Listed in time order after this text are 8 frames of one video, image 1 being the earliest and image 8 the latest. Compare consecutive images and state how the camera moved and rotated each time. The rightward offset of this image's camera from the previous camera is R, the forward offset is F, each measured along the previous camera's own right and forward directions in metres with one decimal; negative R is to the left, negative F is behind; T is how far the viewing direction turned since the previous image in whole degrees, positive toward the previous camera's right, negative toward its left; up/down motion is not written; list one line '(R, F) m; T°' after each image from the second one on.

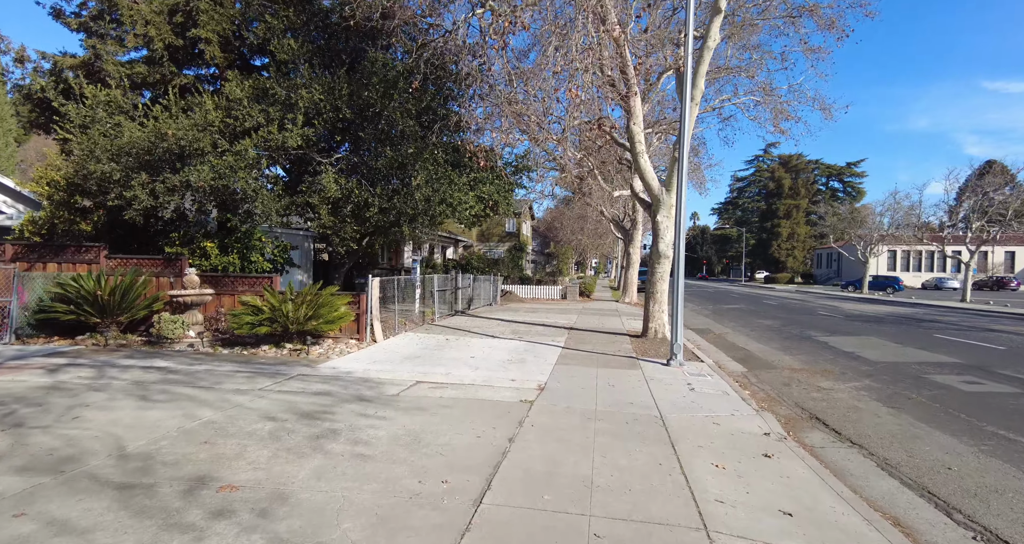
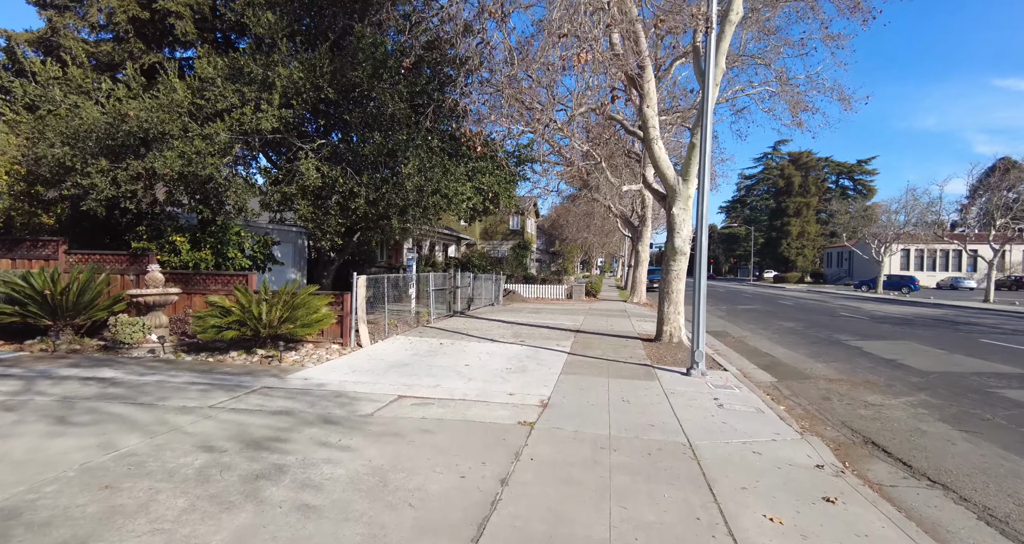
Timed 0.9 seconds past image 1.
(+0.1, +1.1) m; -1°
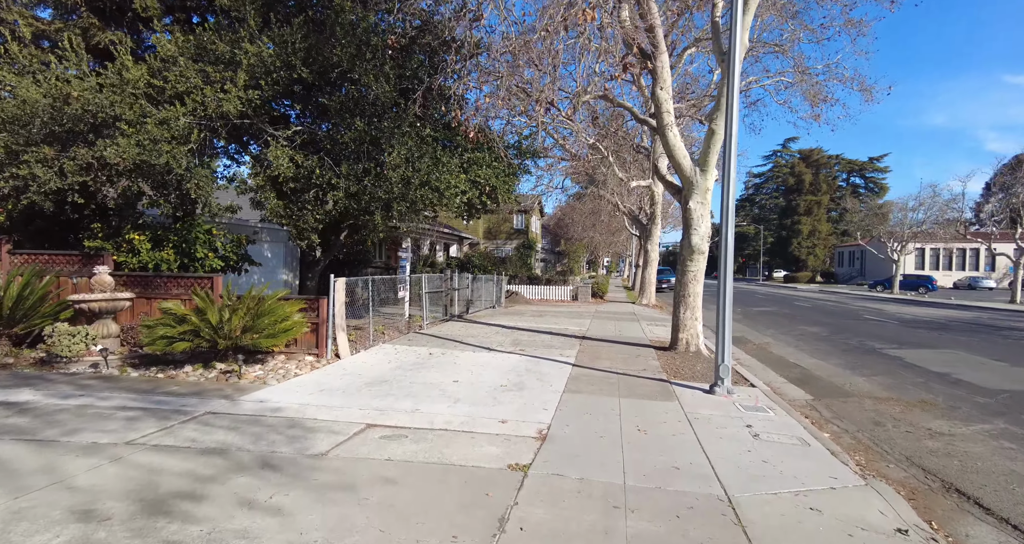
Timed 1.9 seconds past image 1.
(+0.2, +1.1) m; -1°
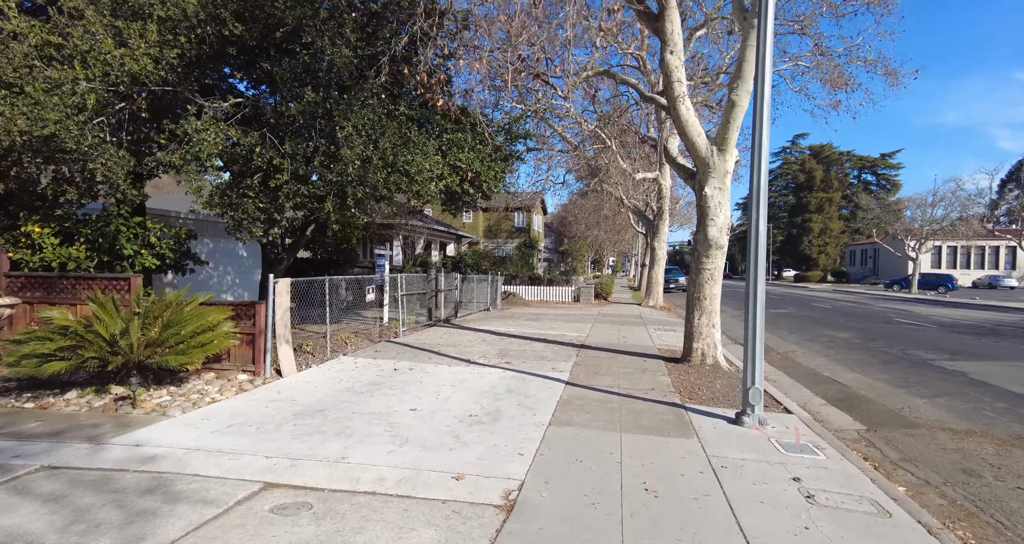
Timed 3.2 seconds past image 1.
(+0.4, +1.6) m; -1°
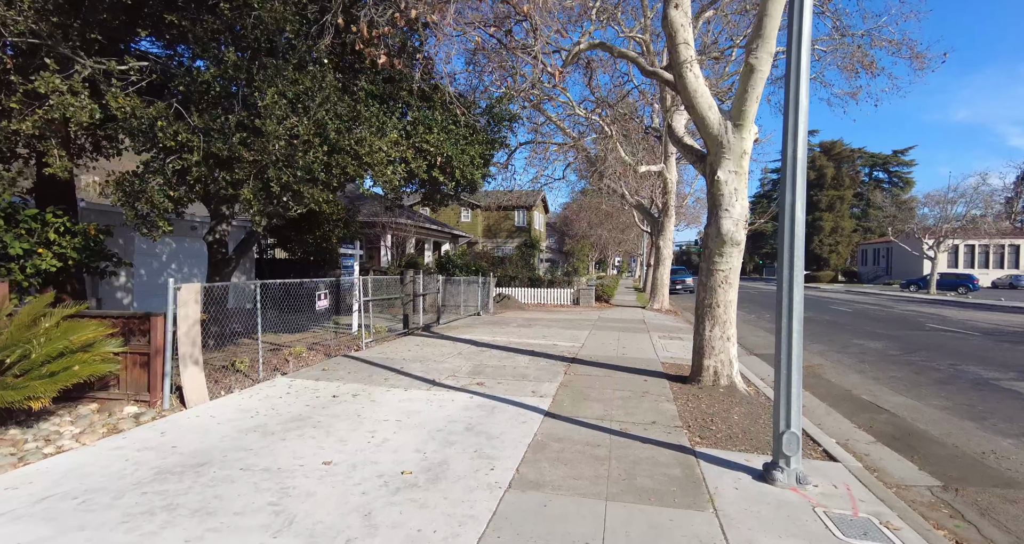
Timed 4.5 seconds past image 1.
(+0.5, +1.5) m; -1°
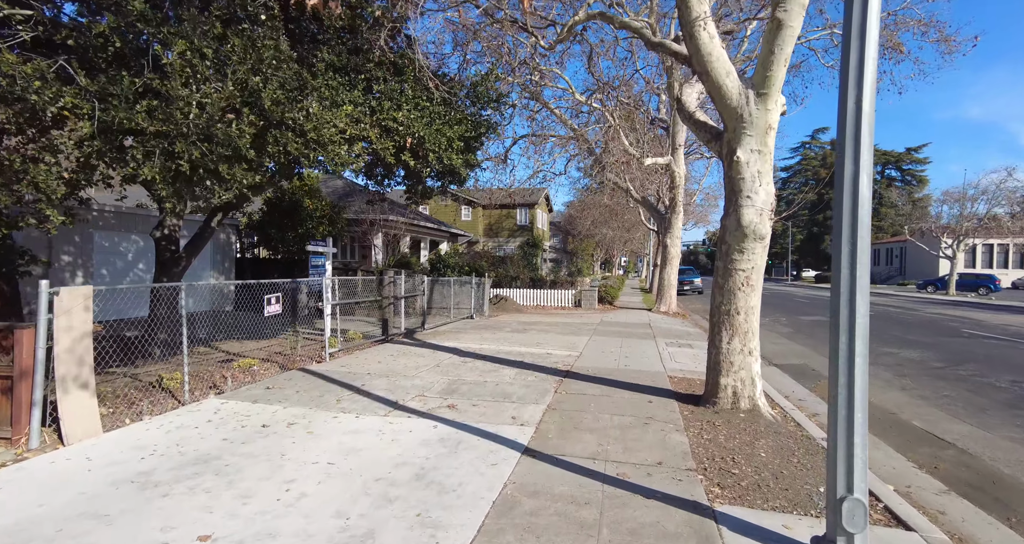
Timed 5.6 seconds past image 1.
(+0.4, +1.2) m; -1°
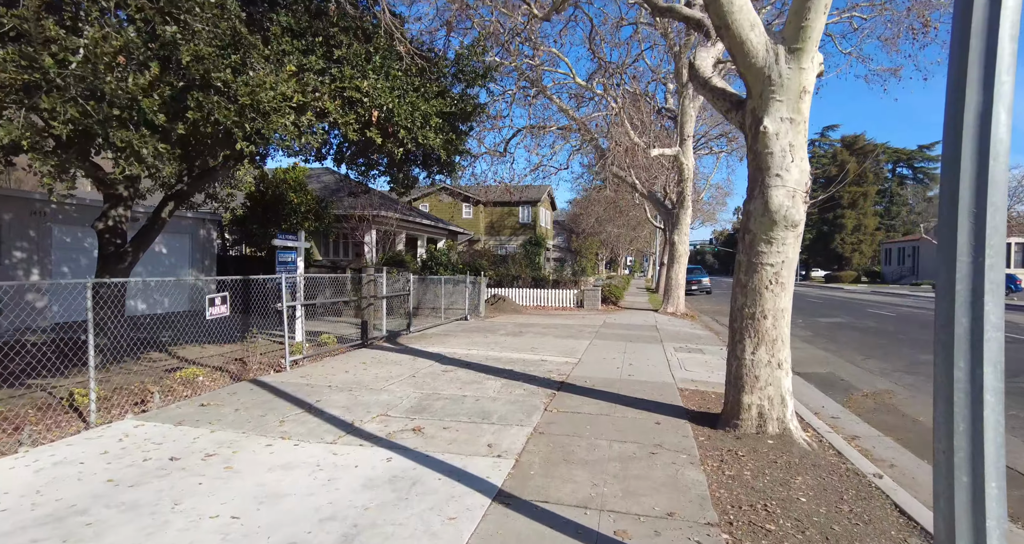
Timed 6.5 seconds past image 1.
(+0.3, +1.1) m; -1°
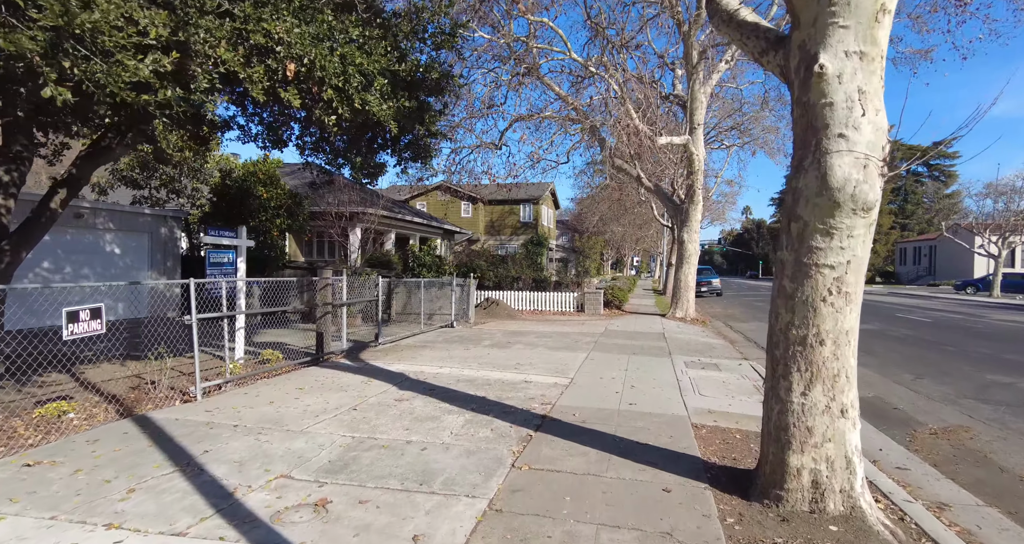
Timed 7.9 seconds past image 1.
(+0.5, +1.6) m; -1°
